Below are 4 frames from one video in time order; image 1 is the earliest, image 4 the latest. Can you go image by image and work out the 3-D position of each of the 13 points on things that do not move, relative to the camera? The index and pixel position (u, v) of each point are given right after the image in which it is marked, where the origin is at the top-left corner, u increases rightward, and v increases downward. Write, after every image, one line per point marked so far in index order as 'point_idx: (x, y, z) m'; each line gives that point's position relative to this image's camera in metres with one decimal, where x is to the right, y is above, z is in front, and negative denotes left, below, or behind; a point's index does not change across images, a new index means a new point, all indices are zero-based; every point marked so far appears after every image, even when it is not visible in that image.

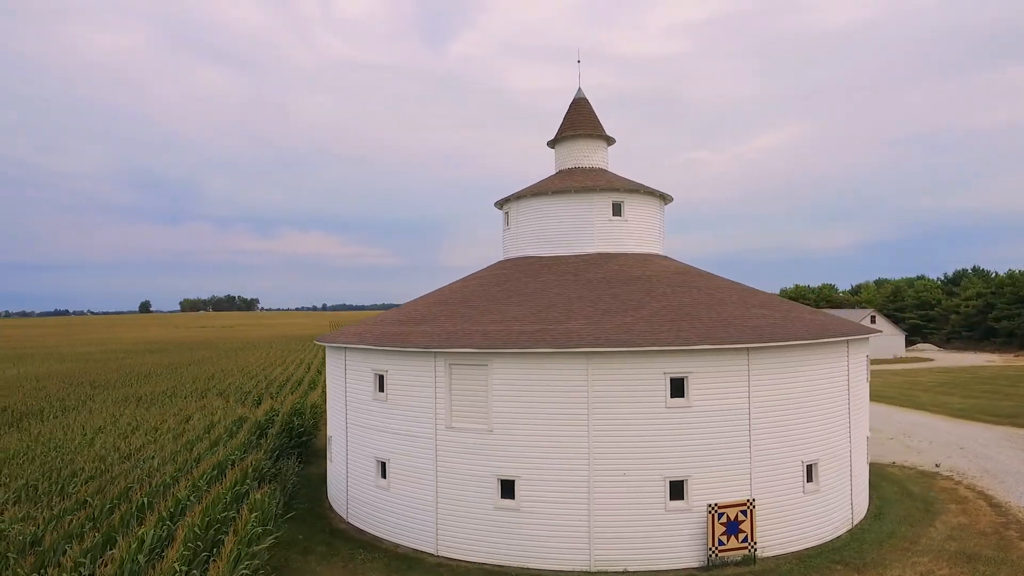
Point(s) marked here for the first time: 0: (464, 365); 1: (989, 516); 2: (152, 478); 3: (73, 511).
0: (-1.3, -2.0, +15.5) m
1: (+14.3, -6.9, +17.7) m
2: (-9.7, -5.1, +15.6) m
3: (-10.2, -5.1, +13.4) m
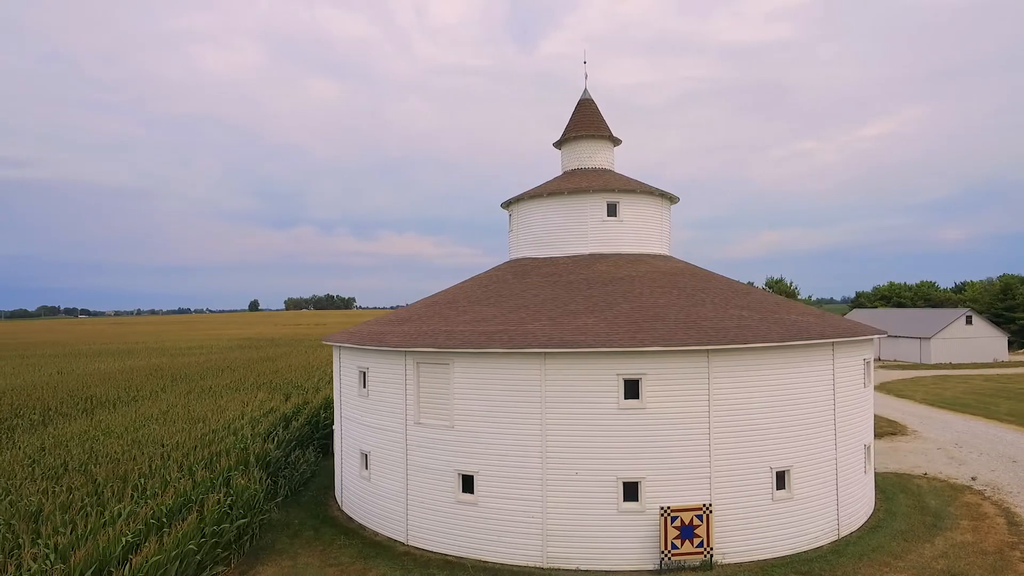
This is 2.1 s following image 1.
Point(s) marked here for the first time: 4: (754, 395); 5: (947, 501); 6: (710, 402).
0: (-2.3, -2.1, +16.2) m
1: (+13.5, -6.9, +16.3) m
2: (-10.5, -5.2, +17.3) m
3: (-11.3, -5.2, +15.3) m
4: (+6.3, -2.8, +15.2) m
5: (+14.5, -7.1, +19.5) m
6: (+5.1, -2.9, +14.8) m
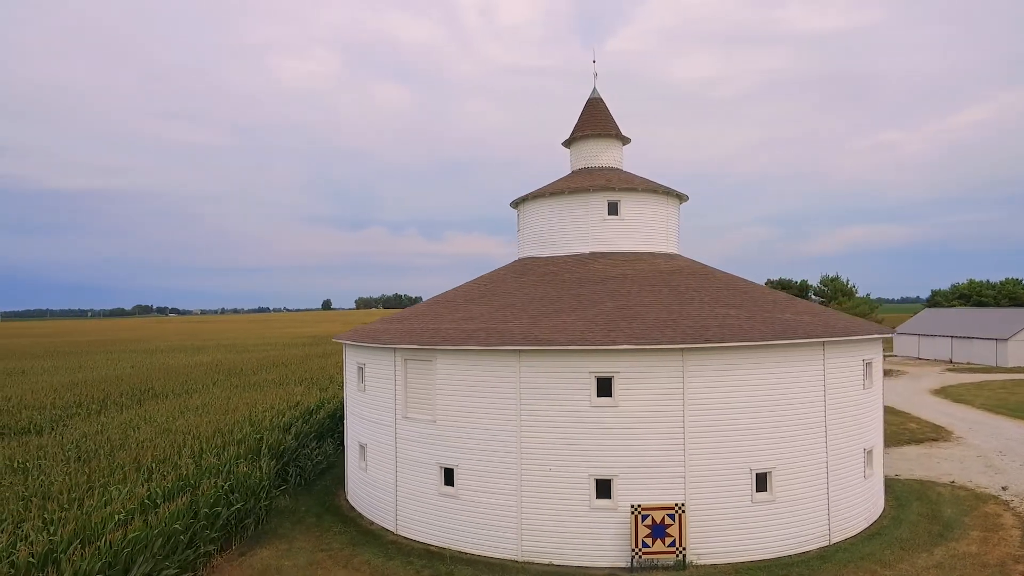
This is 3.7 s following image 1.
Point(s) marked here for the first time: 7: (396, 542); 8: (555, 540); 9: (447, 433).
0: (-2.7, -2.1, +16.8) m
1: (+13.0, -6.8, +15.4) m
2: (-10.8, -5.2, +18.7) m
3: (-11.8, -5.2, +16.7) m
4: (+5.7, -2.7, +14.9) m
5: (+14.3, -7.0, +18.5) m
6: (+4.4, -2.8, +14.7) m
7: (-3.3, -7.1, +16.5) m
8: (+1.1, -6.3, +14.7) m
9: (-1.8, -3.9, +15.9) m
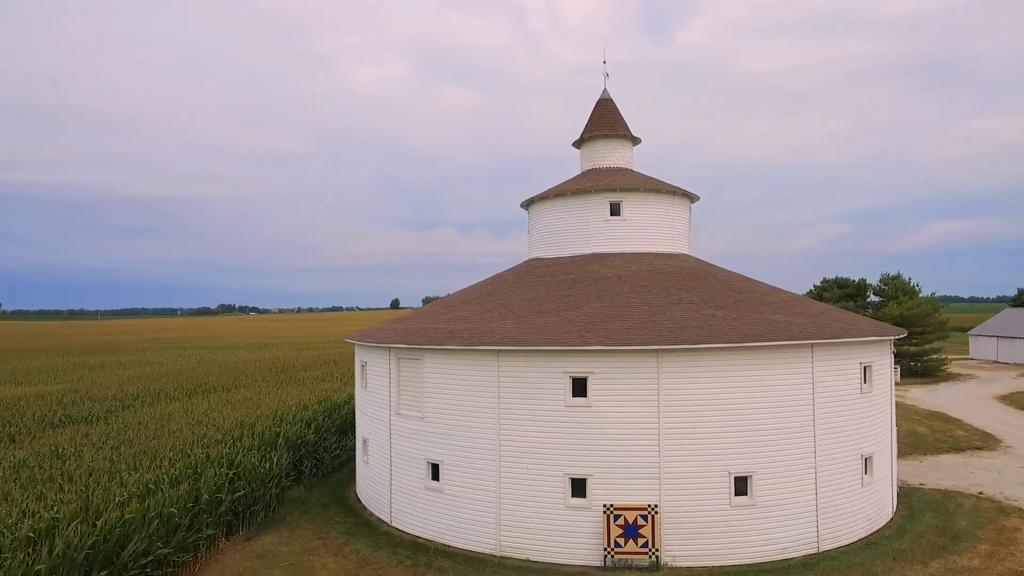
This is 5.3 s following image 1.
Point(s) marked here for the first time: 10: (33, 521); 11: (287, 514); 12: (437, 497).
0: (-3.1, -2.1, +17.4) m
1: (+12.5, -6.8, +14.5) m
2: (-10.9, -5.2, +20.2) m
3: (-12.1, -5.2, +18.3) m
4: (+5.2, -2.8, +14.8) m
5: (+14.0, -7.0, +17.5) m
6: (+3.9, -2.9, +14.7) m
7: (-3.6, -7.2, +17.2) m
8: (+0.6, -6.4, +15.0) m
9: (-2.2, -4.0, +16.5) m
10: (-9.6, -4.7, +11.8) m
11: (-7.3, -7.3, +18.9) m
12: (-2.1, -5.9, +16.4) m
